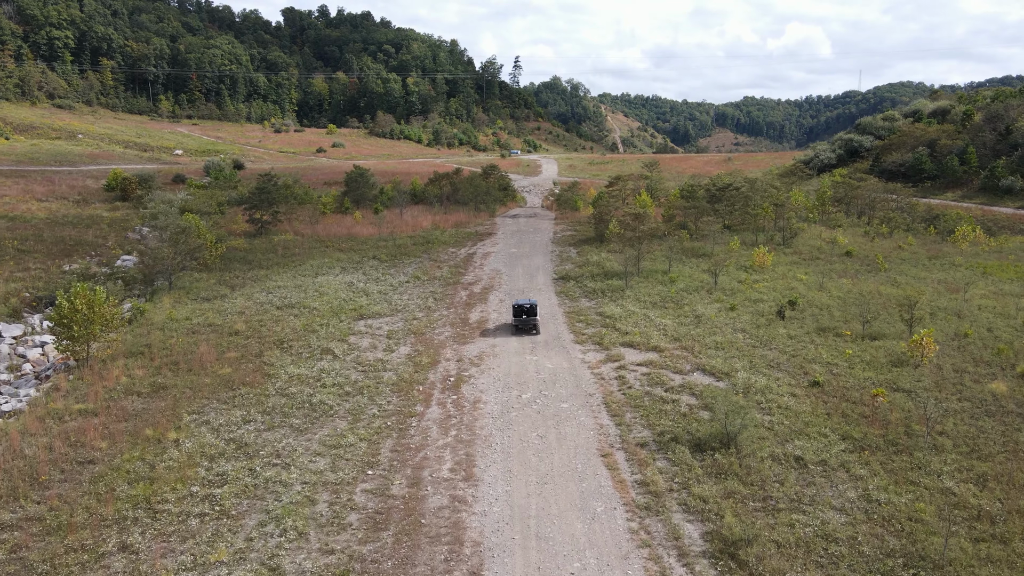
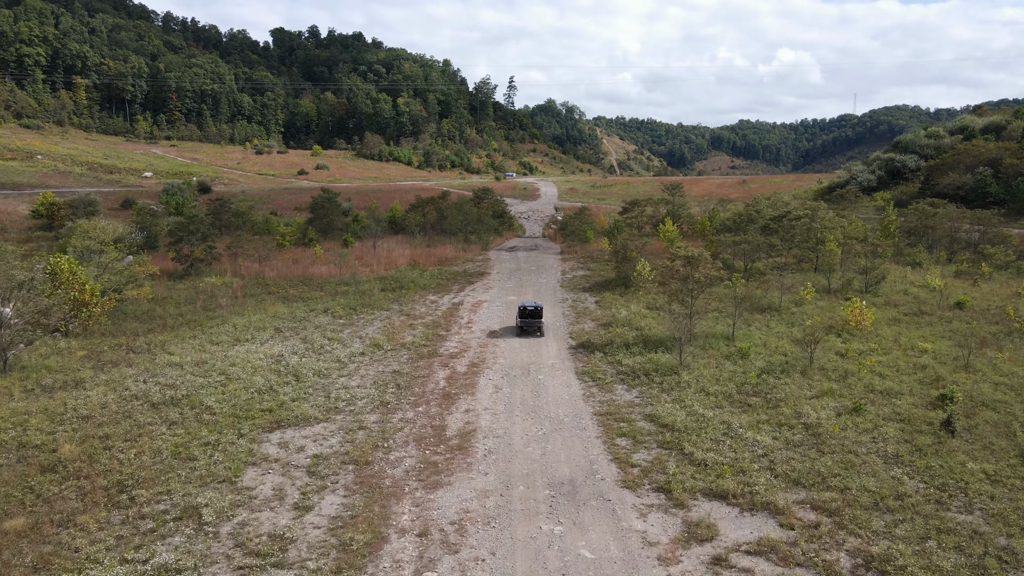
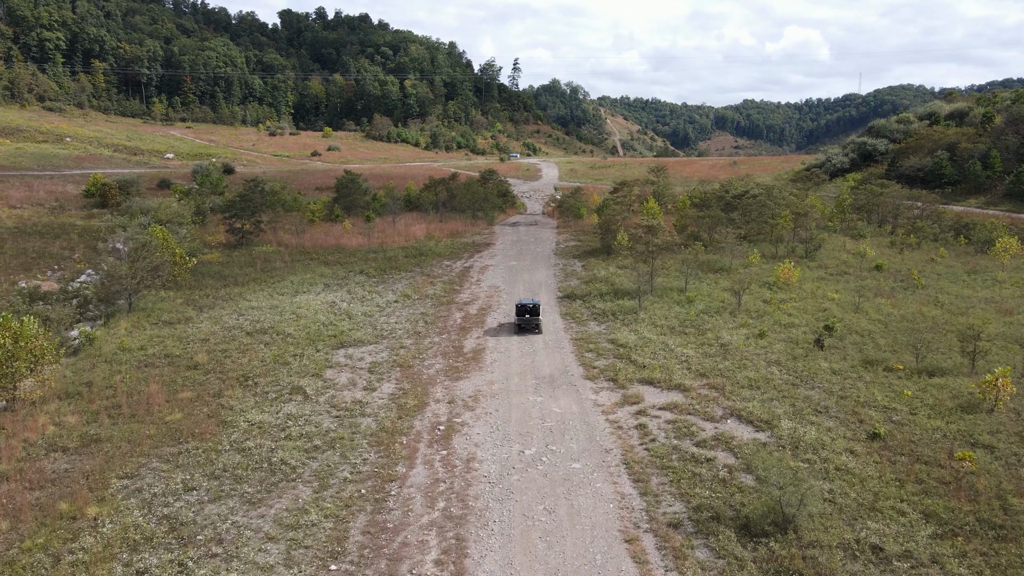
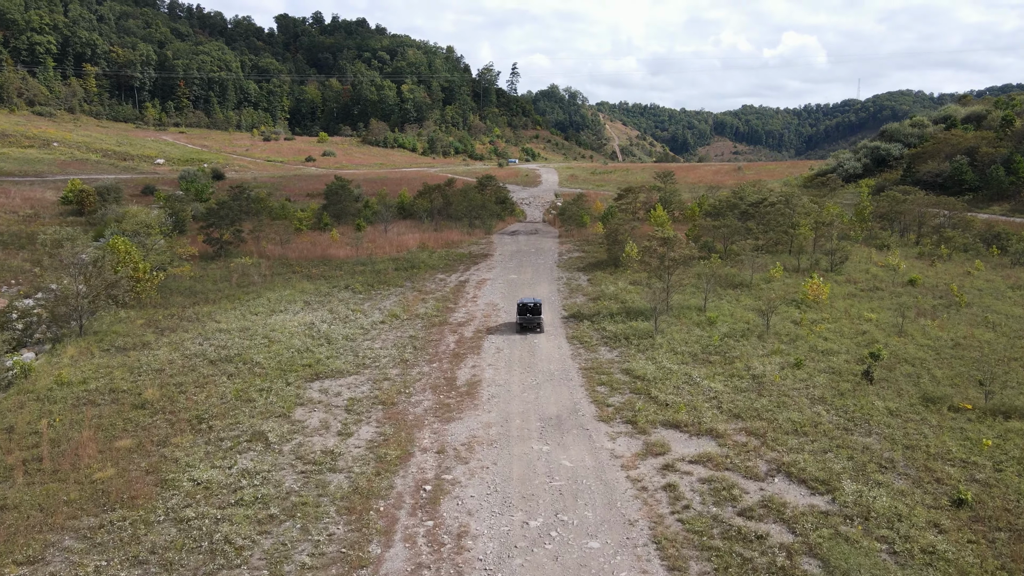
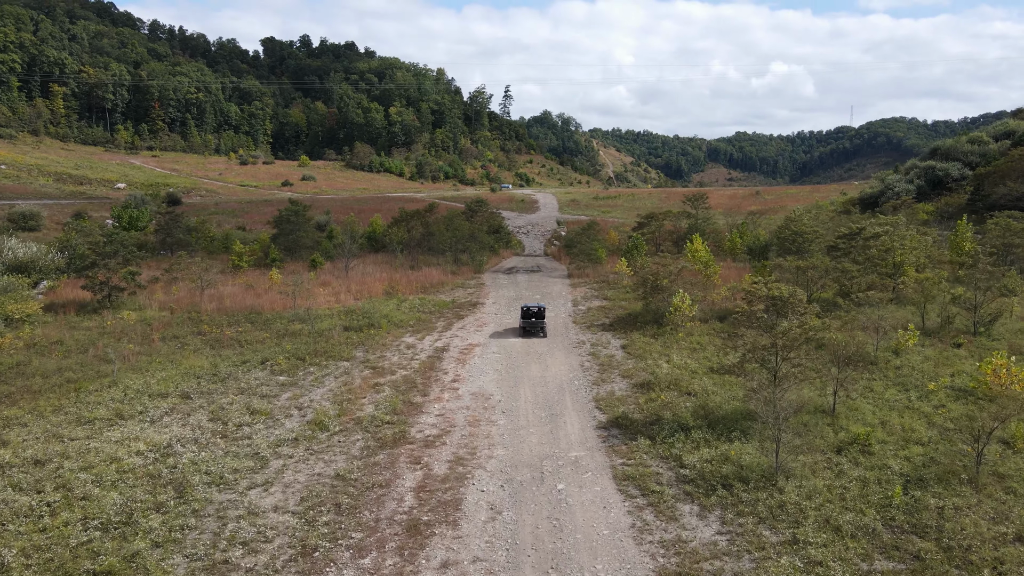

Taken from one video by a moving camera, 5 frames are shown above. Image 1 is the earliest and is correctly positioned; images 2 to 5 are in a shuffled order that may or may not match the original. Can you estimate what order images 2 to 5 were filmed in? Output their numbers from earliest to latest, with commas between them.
3, 4, 2, 5
